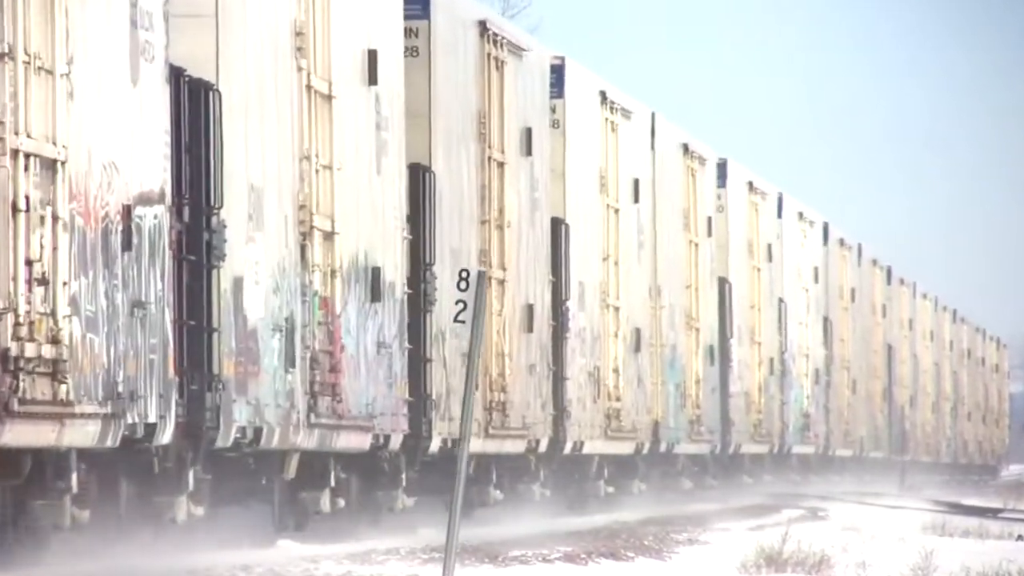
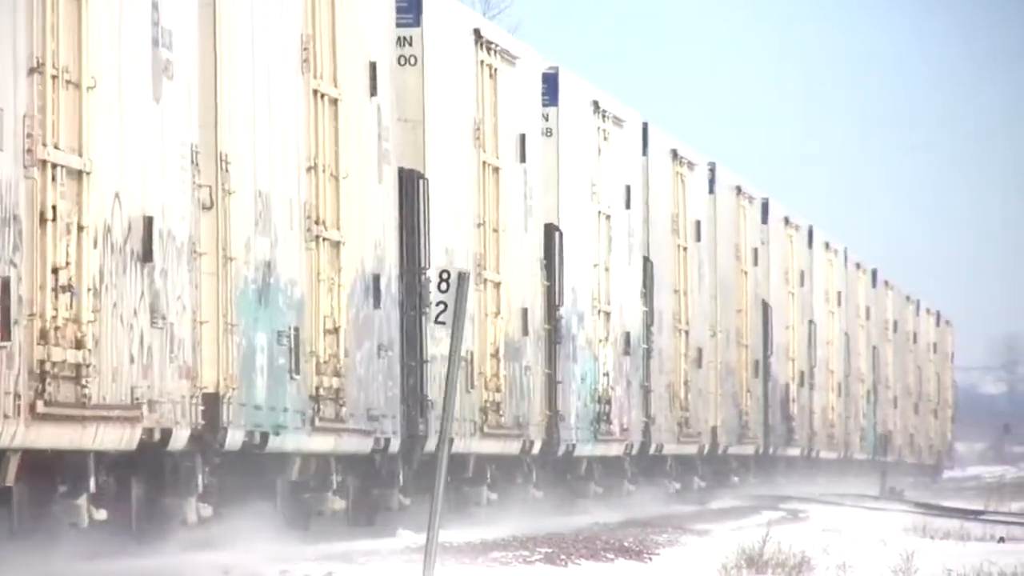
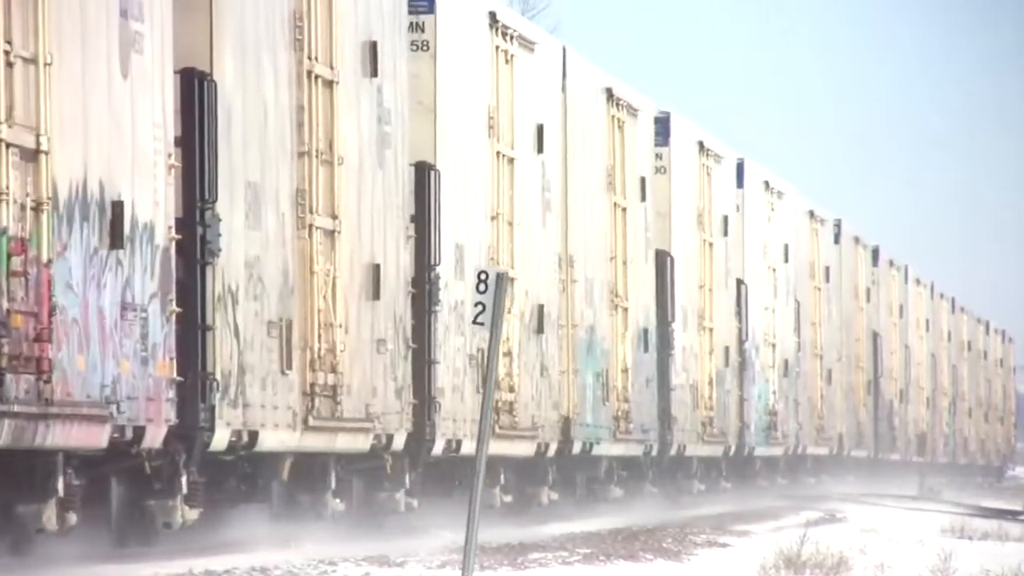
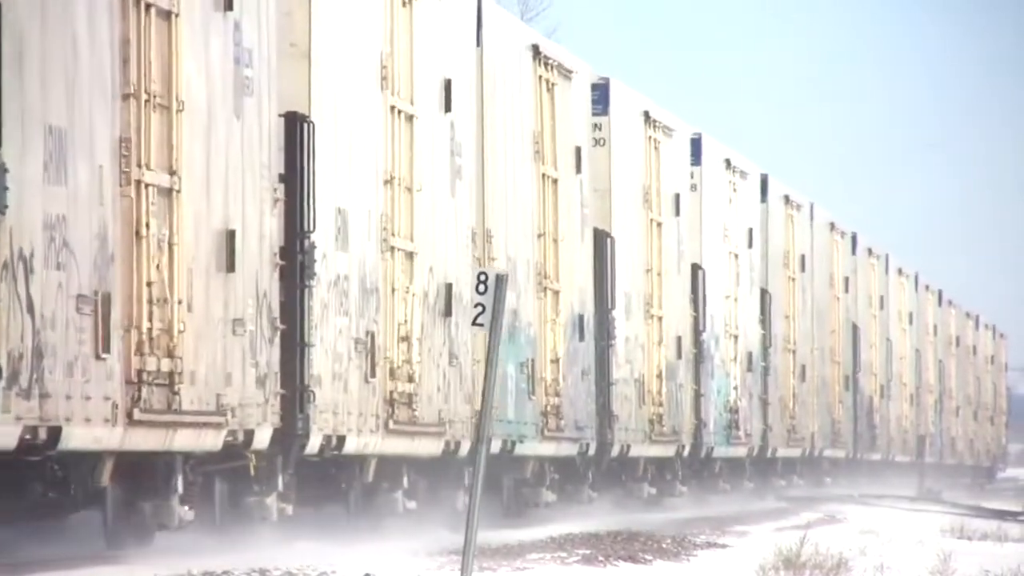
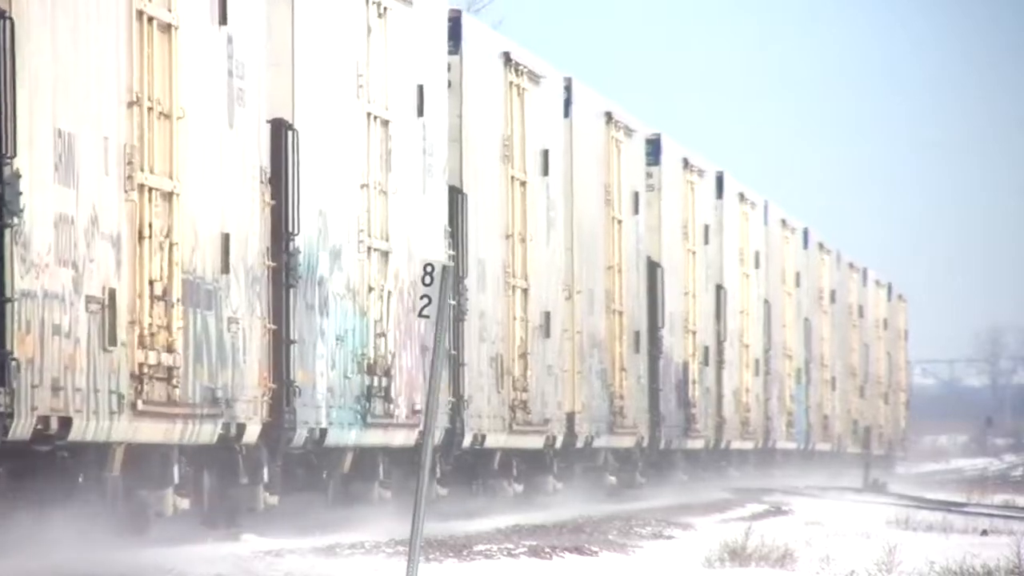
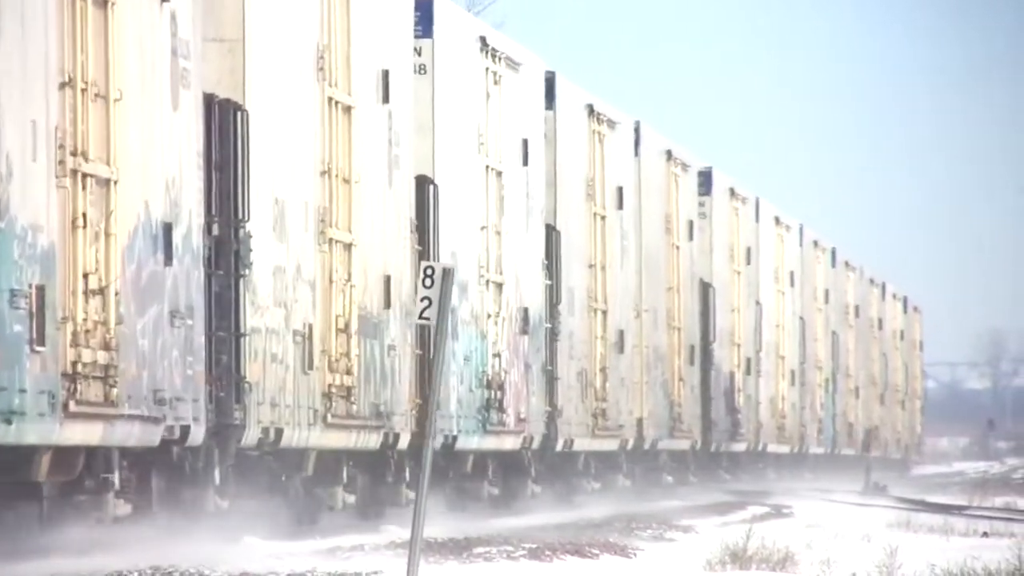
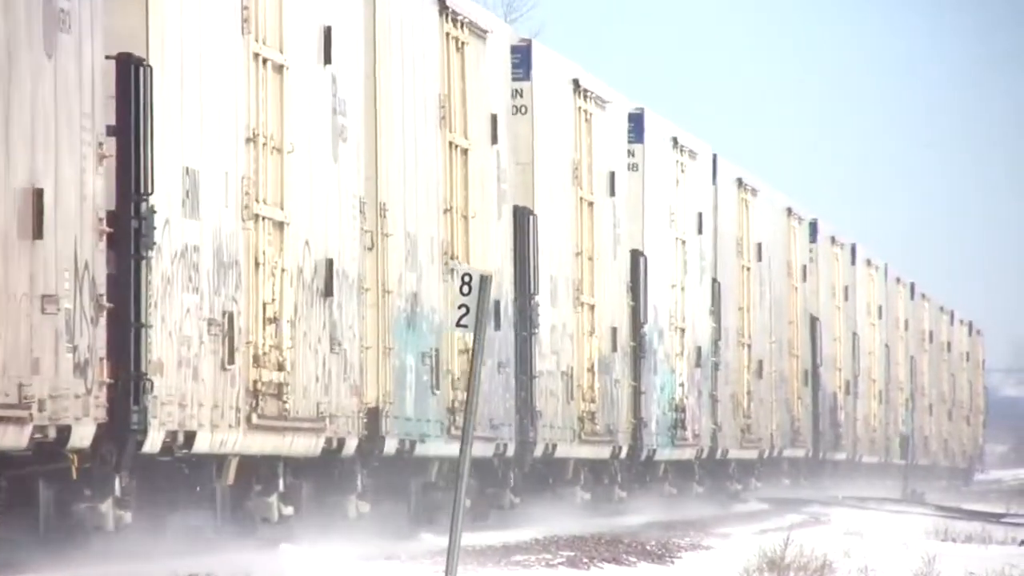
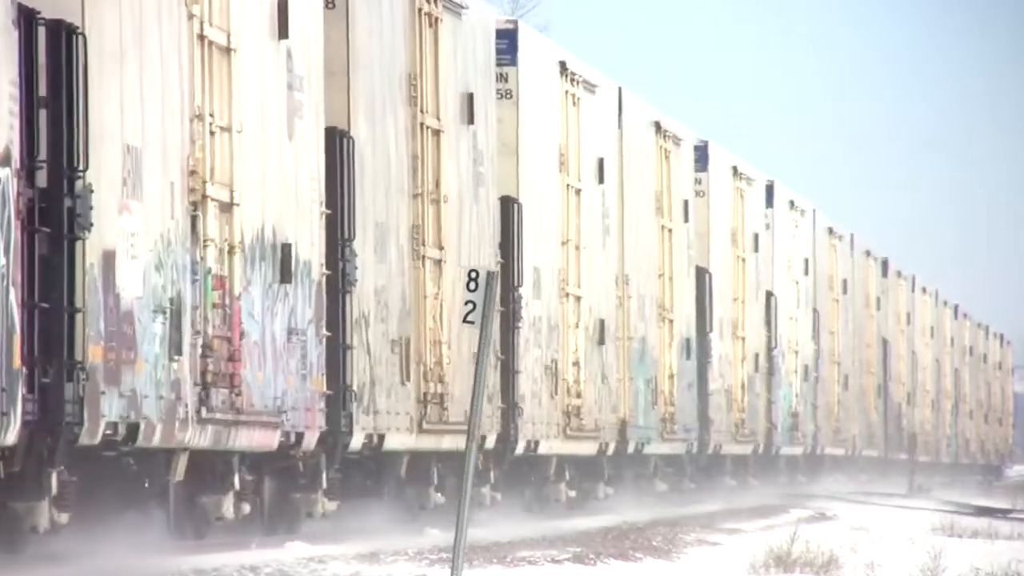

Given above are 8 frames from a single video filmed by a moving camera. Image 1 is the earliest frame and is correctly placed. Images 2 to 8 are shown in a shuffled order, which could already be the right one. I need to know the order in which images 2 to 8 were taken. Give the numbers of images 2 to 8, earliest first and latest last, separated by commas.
8, 3, 4, 7, 2, 6, 5
